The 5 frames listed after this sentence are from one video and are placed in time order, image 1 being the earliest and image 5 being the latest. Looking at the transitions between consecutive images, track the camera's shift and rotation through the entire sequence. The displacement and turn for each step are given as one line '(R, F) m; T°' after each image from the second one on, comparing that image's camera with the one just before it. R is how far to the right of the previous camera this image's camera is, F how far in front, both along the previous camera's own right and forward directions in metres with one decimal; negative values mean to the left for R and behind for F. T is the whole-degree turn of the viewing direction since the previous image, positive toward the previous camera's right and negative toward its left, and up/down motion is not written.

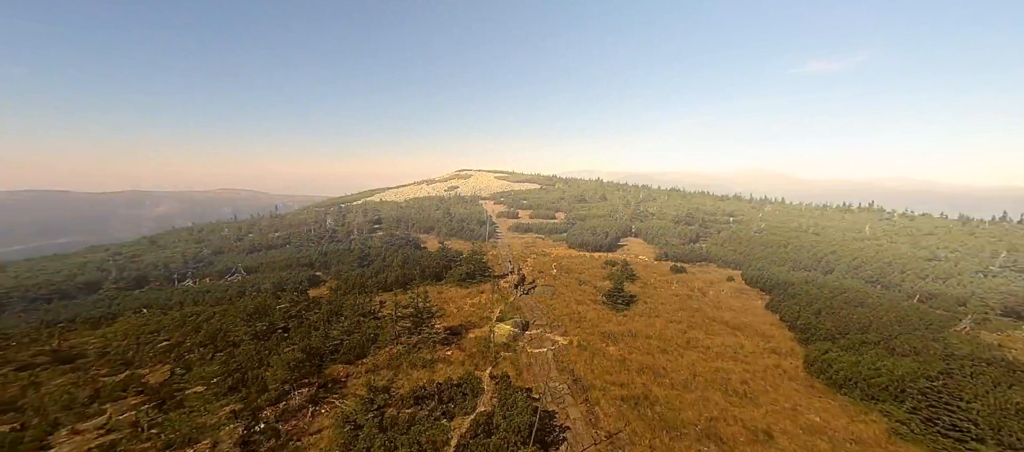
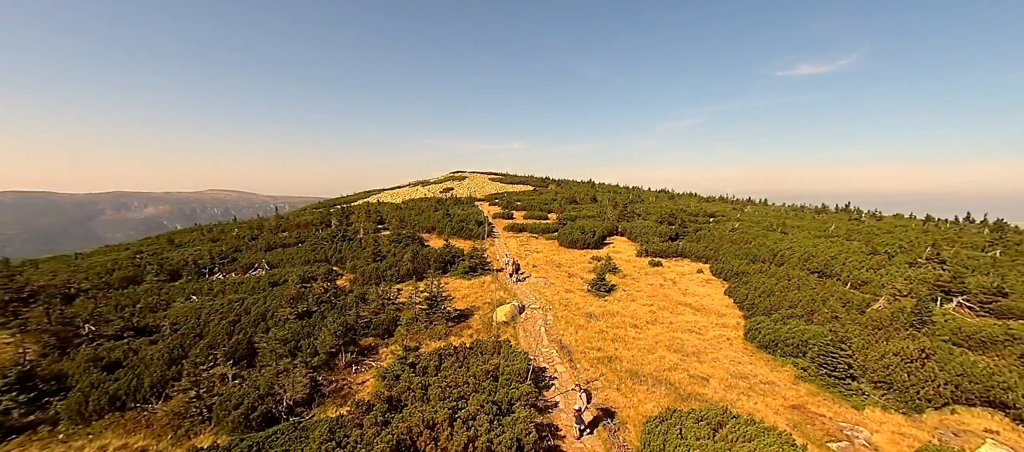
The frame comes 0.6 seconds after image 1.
(-0.2, -3.0) m; +1°
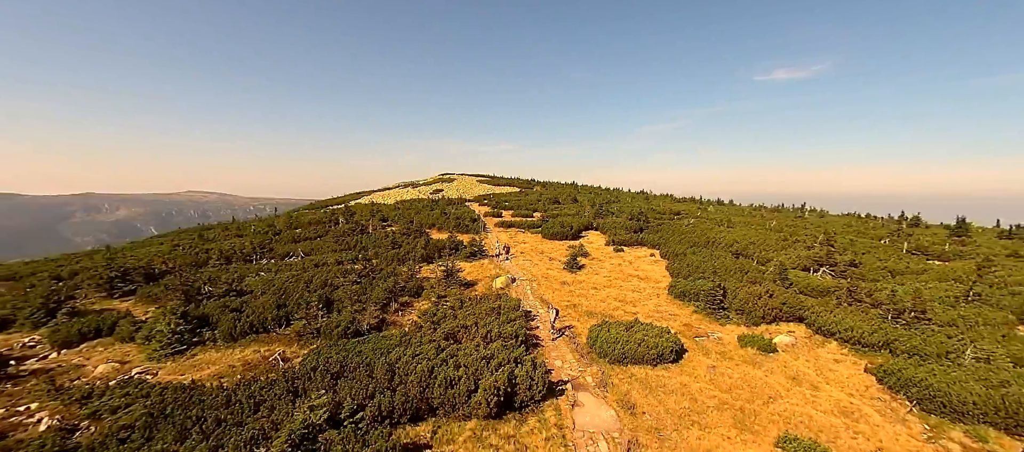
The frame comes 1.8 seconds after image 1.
(-0.5, -6.4) m; +2°
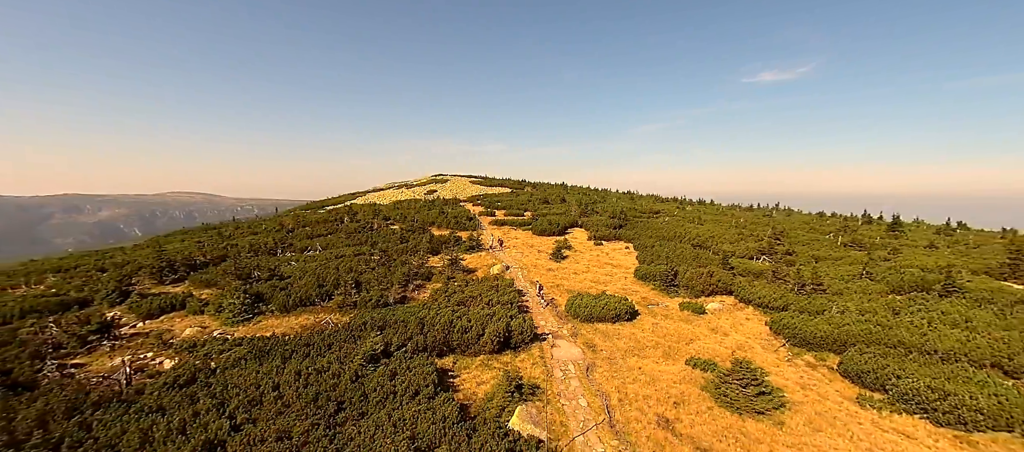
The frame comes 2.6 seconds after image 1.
(-0.2, -4.7) m; +1°
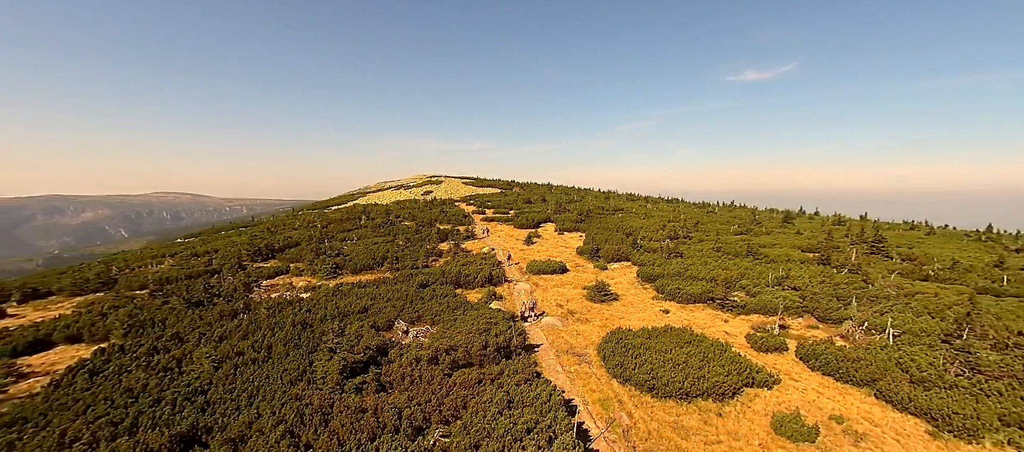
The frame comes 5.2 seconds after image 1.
(+0.8, -13.5) m; +1°
